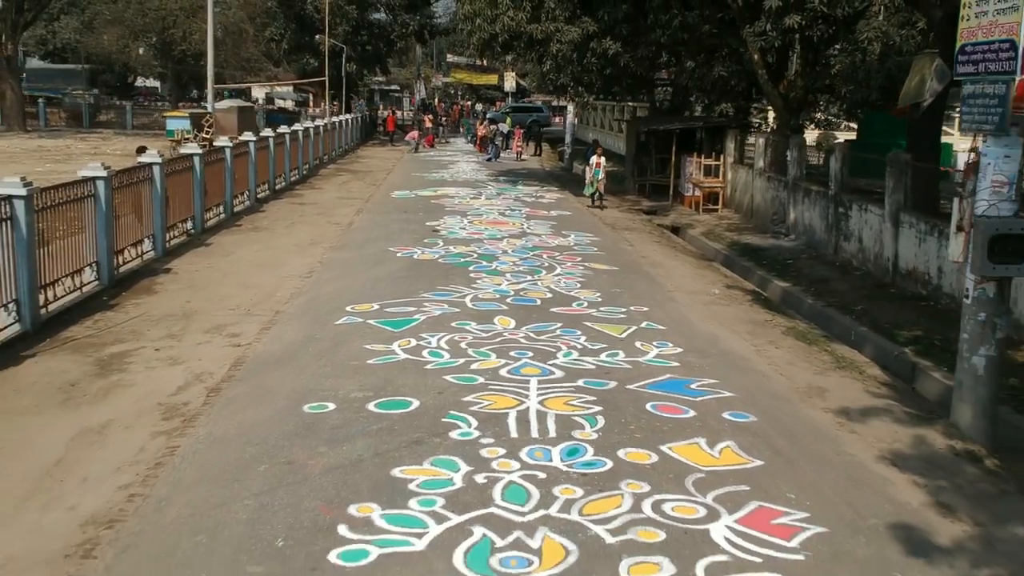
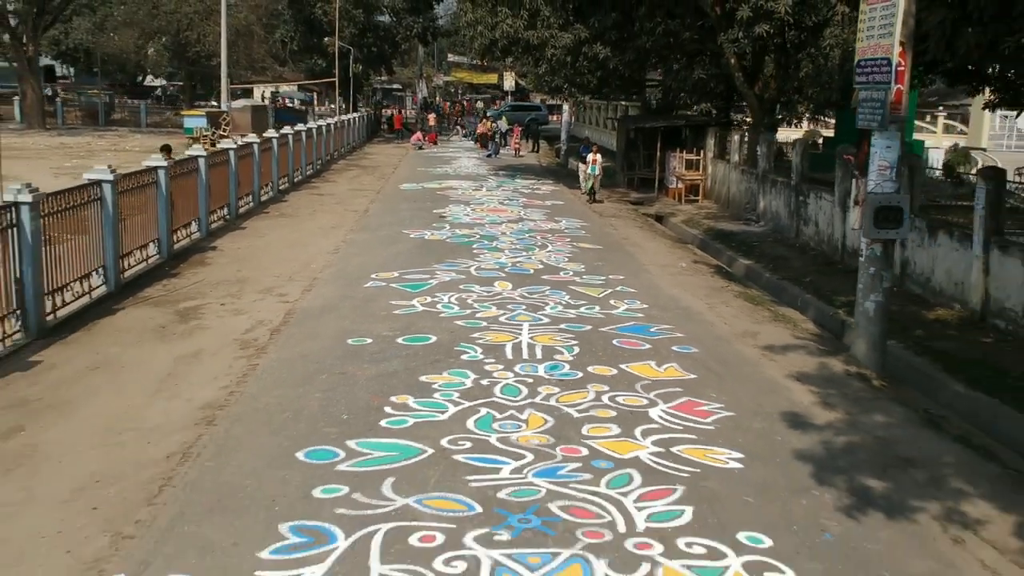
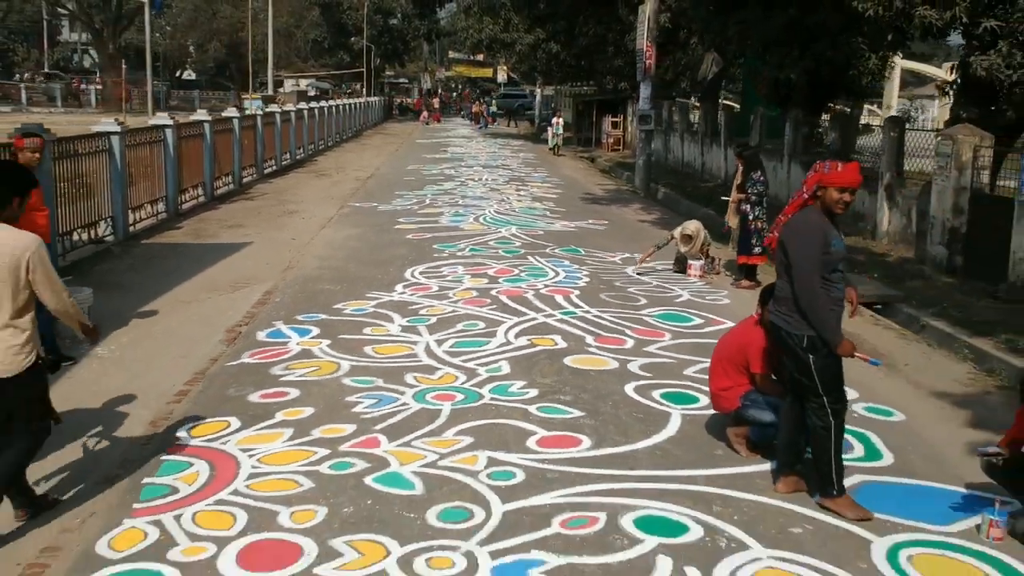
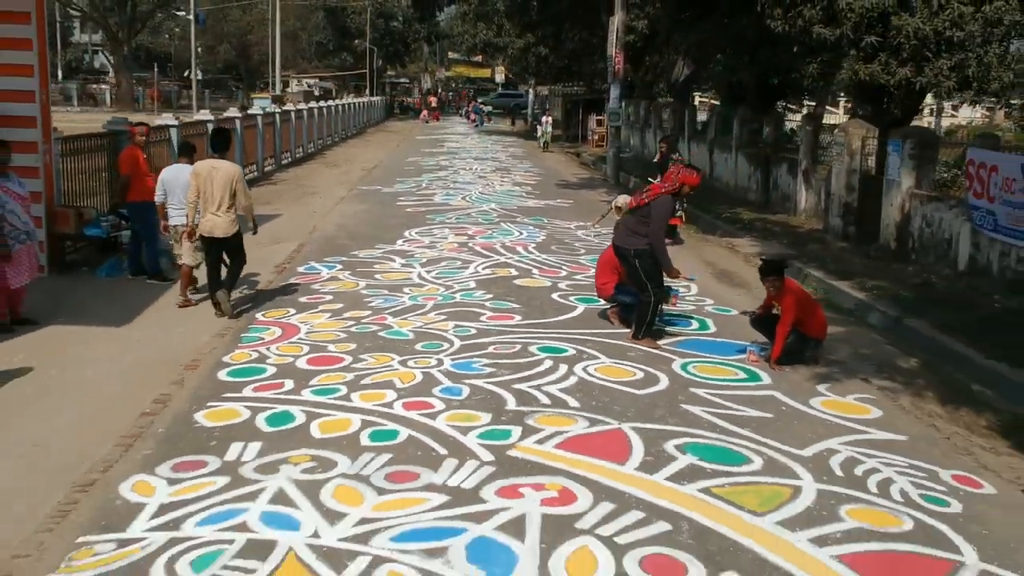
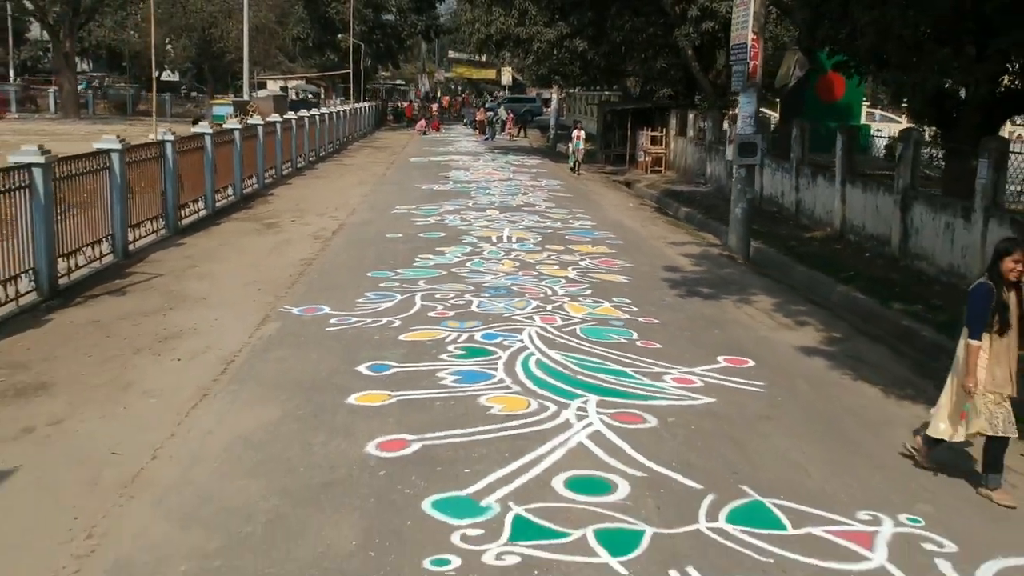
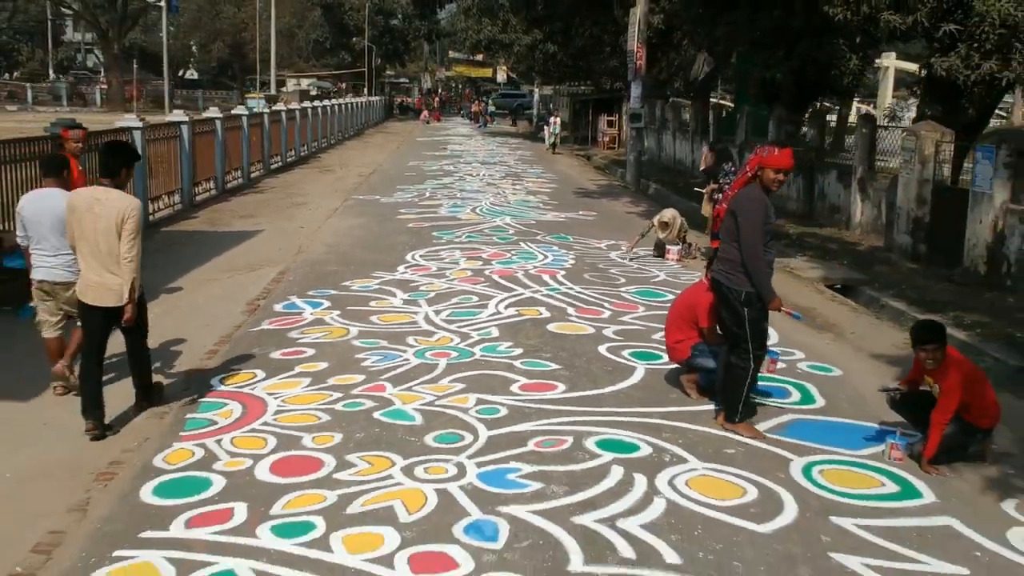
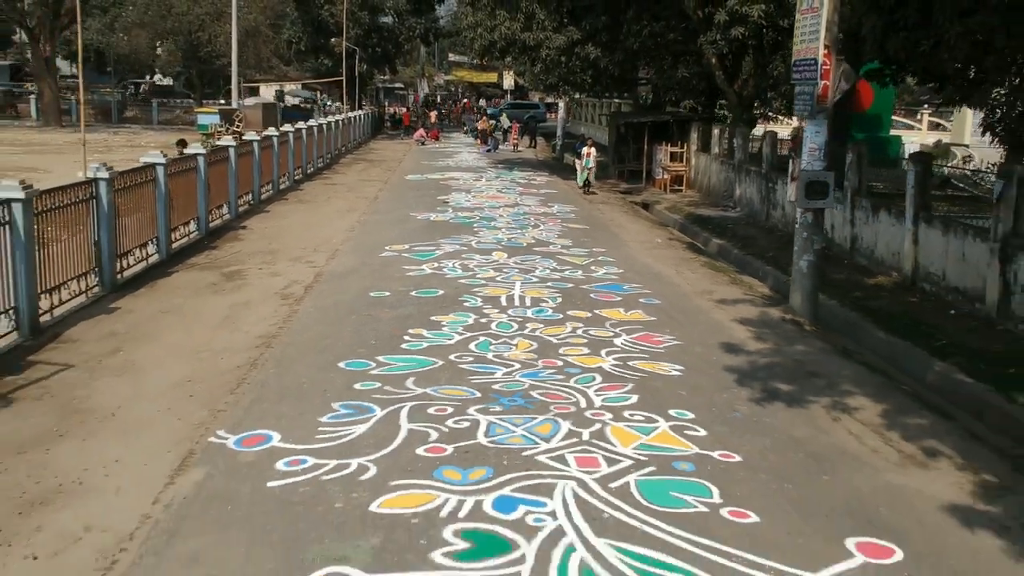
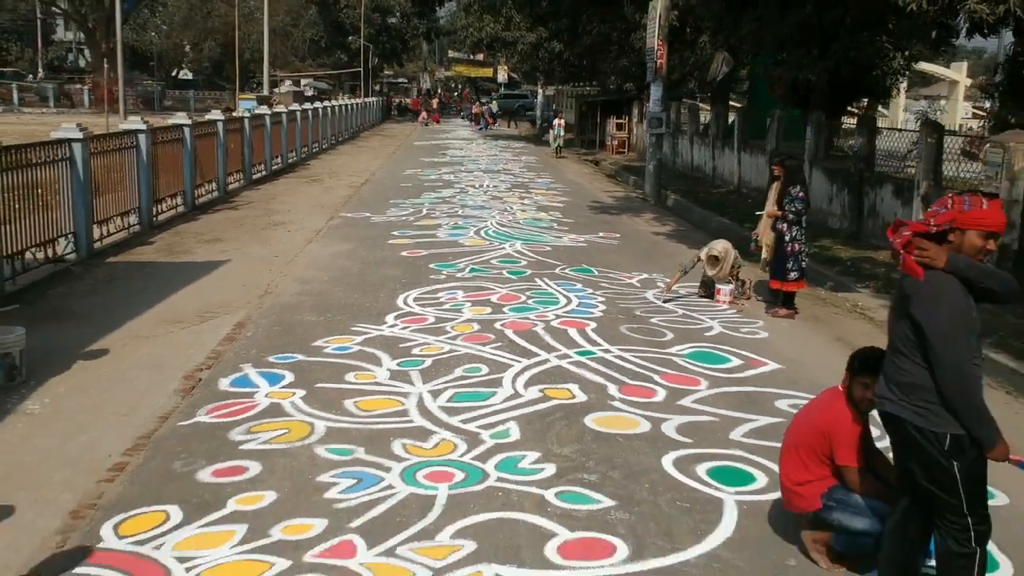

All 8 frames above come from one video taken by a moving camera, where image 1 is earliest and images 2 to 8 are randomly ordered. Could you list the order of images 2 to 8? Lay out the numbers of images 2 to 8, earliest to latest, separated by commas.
2, 7, 5, 8, 3, 6, 4
